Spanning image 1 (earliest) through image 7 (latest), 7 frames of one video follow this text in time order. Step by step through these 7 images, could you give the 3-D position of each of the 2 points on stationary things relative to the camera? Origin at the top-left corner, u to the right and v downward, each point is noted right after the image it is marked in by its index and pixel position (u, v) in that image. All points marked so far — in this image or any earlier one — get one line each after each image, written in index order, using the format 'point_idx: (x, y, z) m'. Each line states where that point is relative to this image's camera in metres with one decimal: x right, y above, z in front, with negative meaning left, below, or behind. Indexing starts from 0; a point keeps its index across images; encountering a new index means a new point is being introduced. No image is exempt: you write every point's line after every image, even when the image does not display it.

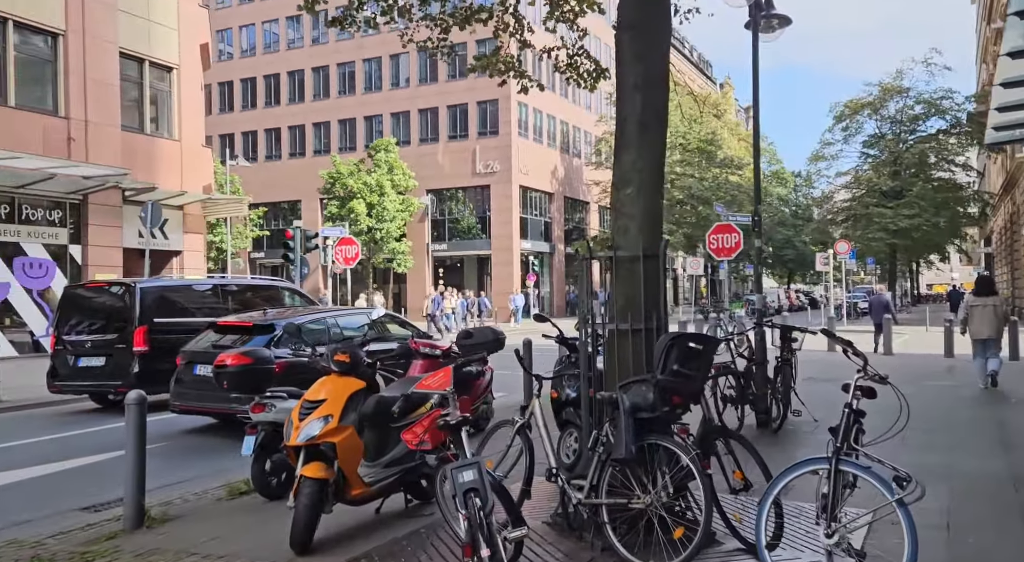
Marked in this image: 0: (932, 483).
0: (+2.9, -1.5, +6.3) m
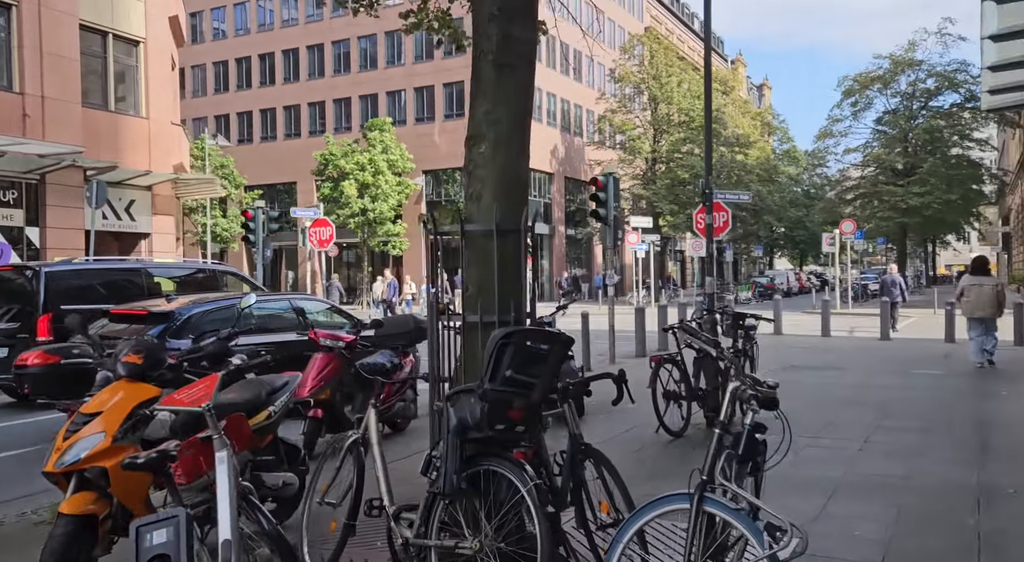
0: (+2.3, -1.4, +5.4) m
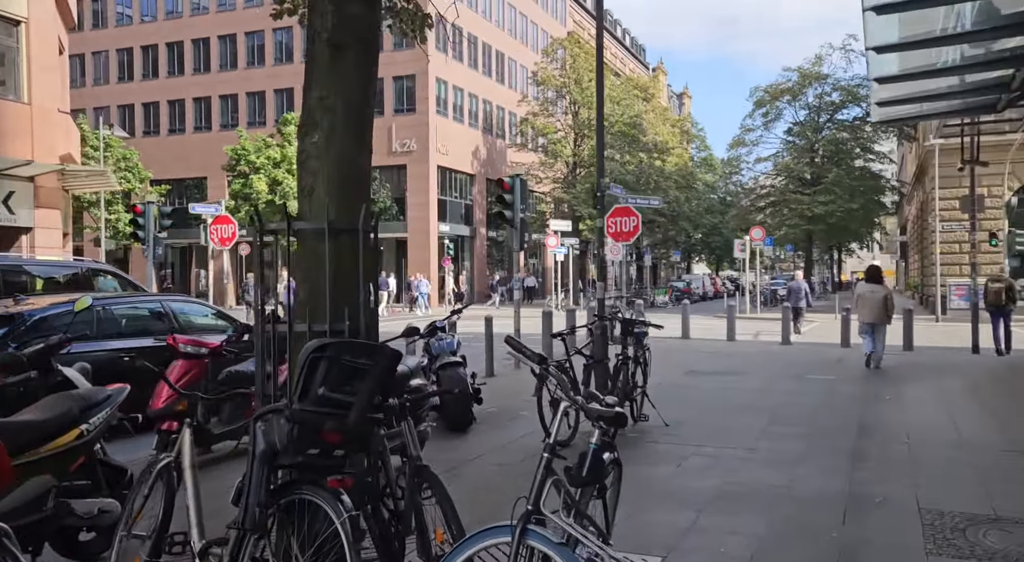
0: (+1.5, -1.4, +5.3) m
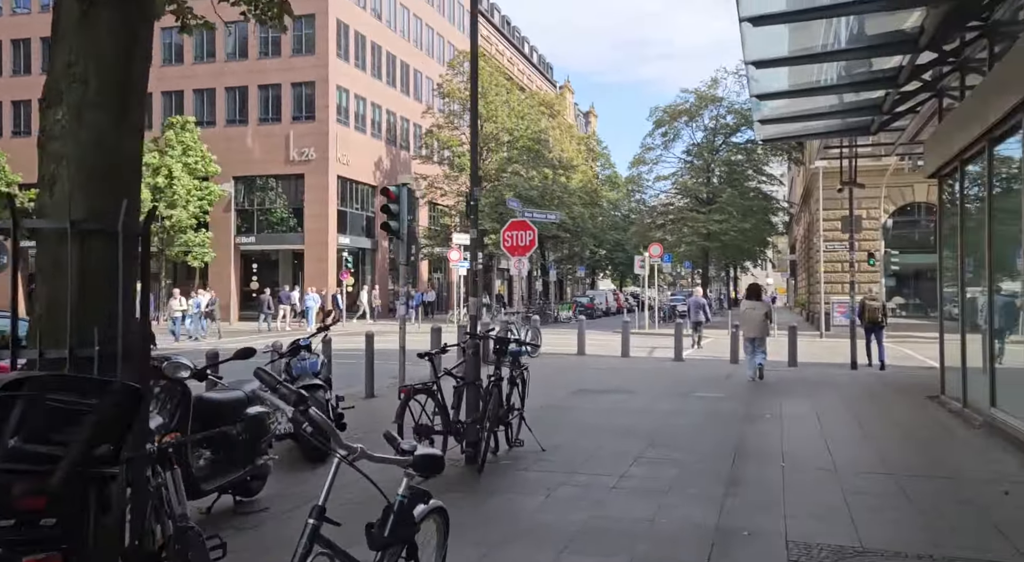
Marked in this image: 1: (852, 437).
0: (+0.6, -1.5, +4.9) m
1: (+3.7, -1.7, +9.3) m
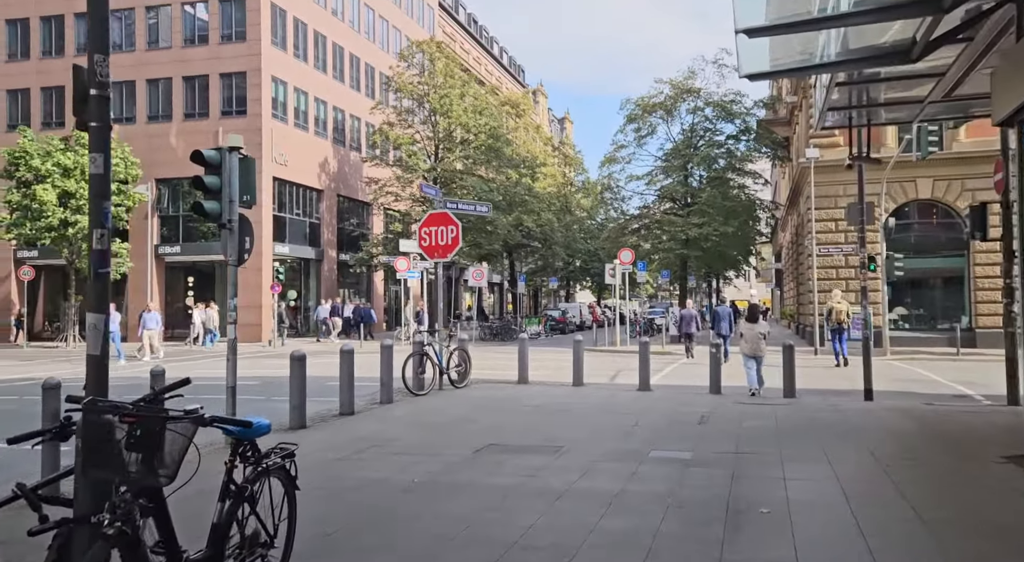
0: (-0.6, -1.5, +0.6) m
1: (+2.5, -1.7, +5.1) m
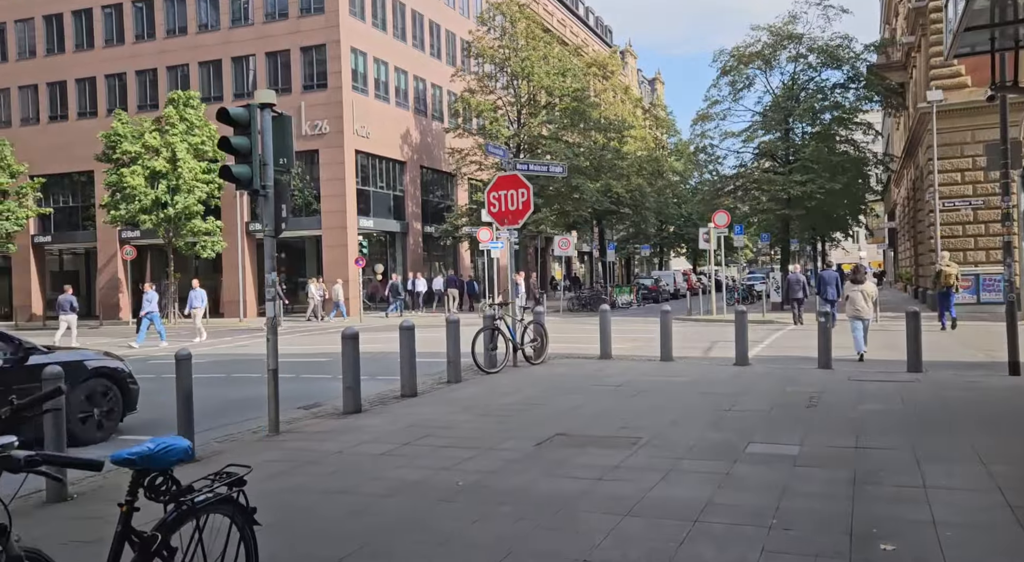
0: (-0.8, -1.5, -0.5) m
1: (+2.7, -1.4, +3.6) m
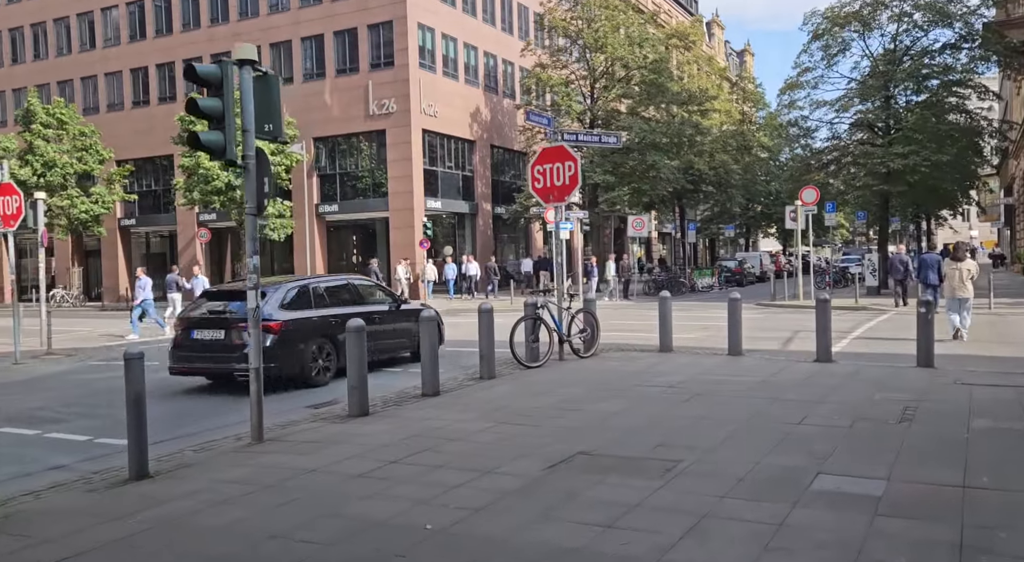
0: (-1.6, -1.5, -1.8) m
1: (+2.3, -1.4, +1.9) m
